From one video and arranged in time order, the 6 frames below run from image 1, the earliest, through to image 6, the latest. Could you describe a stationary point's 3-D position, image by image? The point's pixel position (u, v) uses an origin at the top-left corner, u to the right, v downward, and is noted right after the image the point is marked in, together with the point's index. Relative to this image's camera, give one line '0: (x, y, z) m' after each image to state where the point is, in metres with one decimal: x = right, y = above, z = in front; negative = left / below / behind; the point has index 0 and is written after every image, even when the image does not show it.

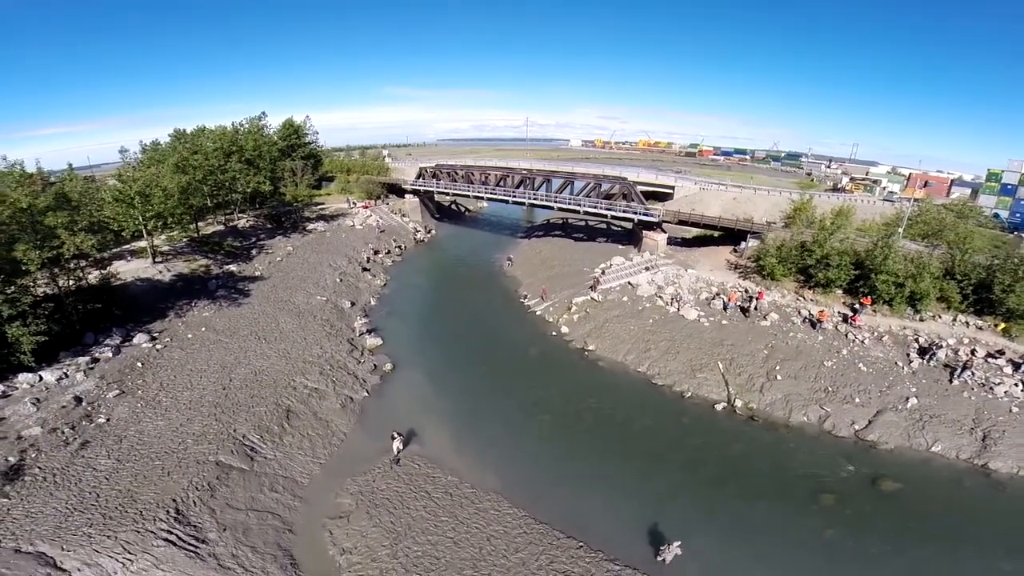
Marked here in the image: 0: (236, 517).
0: (-11.3, -9.5, +19.1) m
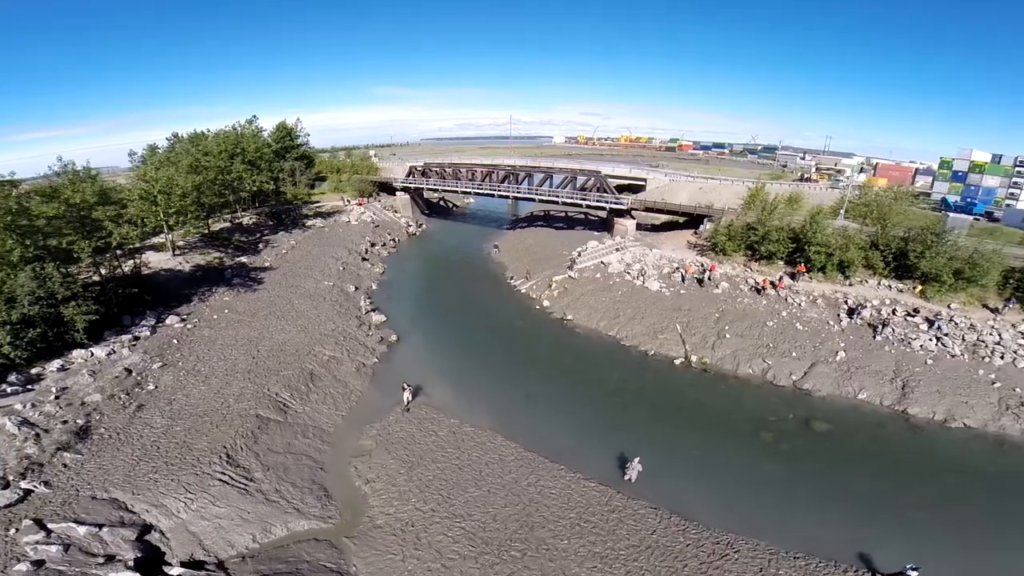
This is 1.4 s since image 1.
0: (-11.7, -8.4, +22.9) m
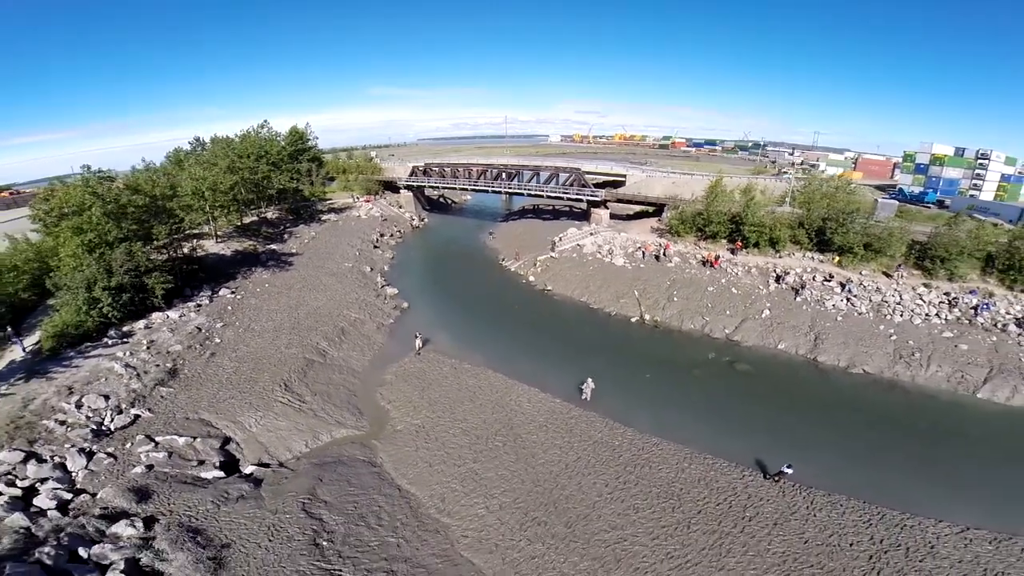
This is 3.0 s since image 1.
0: (-12.5, -6.5, +30.0) m
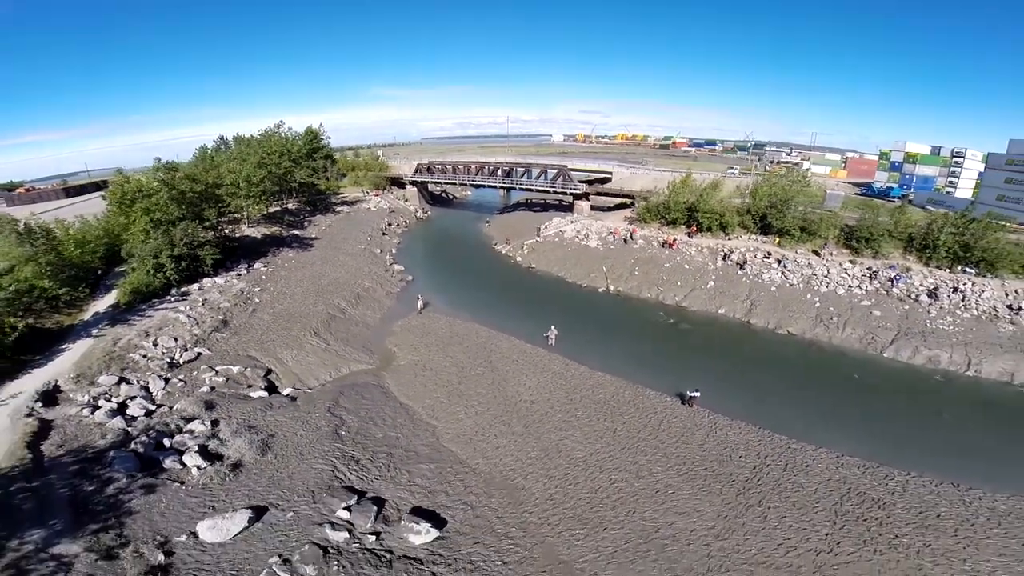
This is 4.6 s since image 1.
0: (-14.0, -4.0, +37.2) m
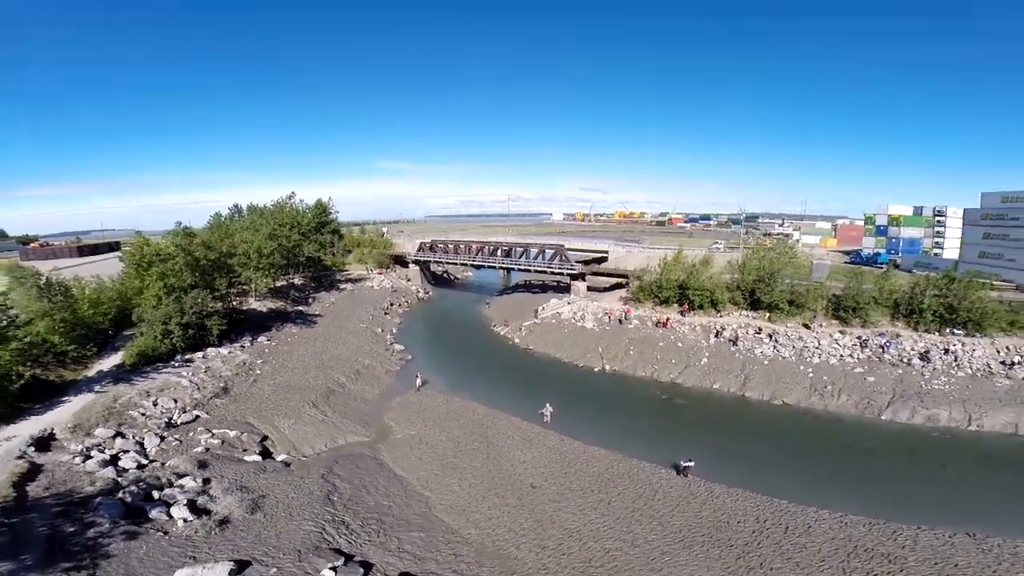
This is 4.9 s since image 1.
0: (-14.4, -9.3, +37.6) m
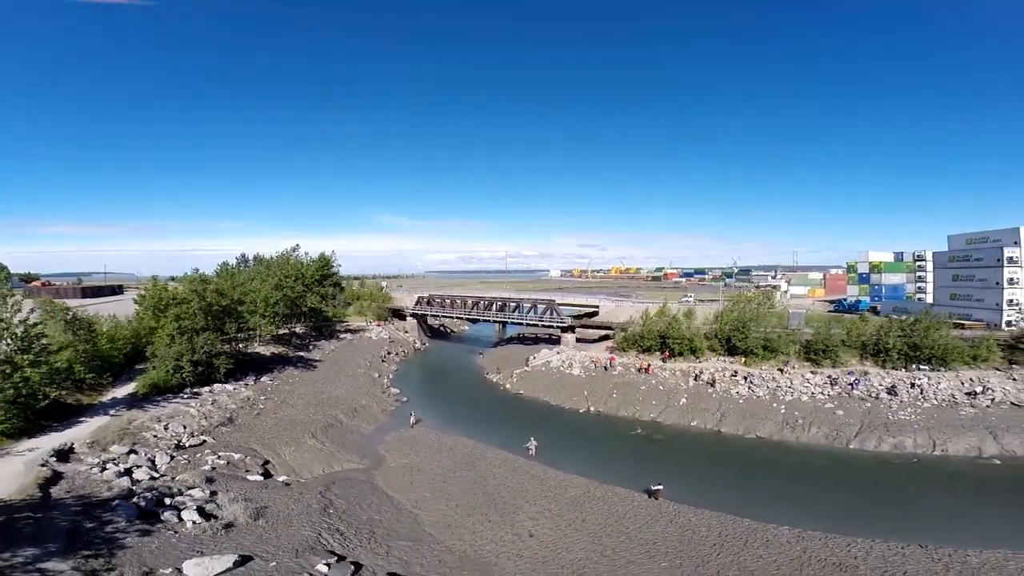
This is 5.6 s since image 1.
0: (-15.5, -12.3, +39.9) m
